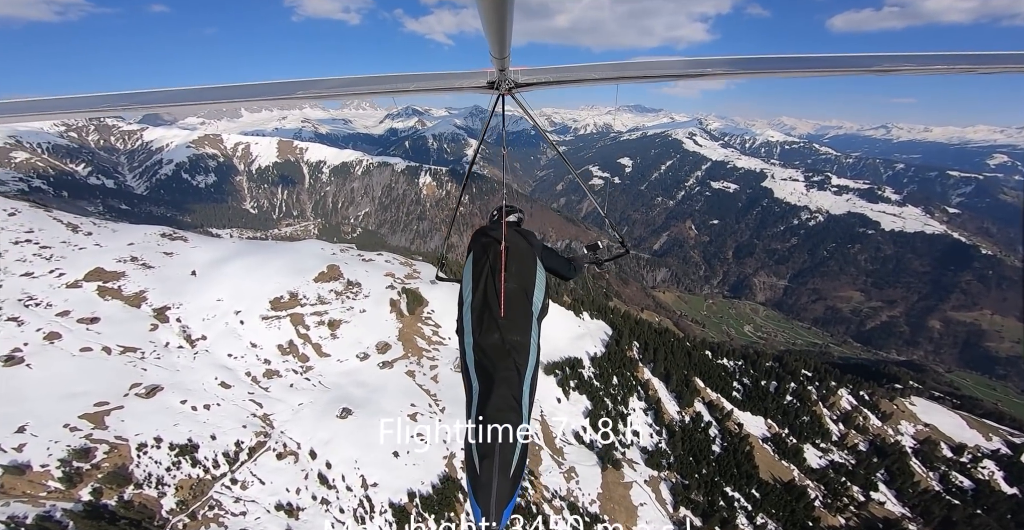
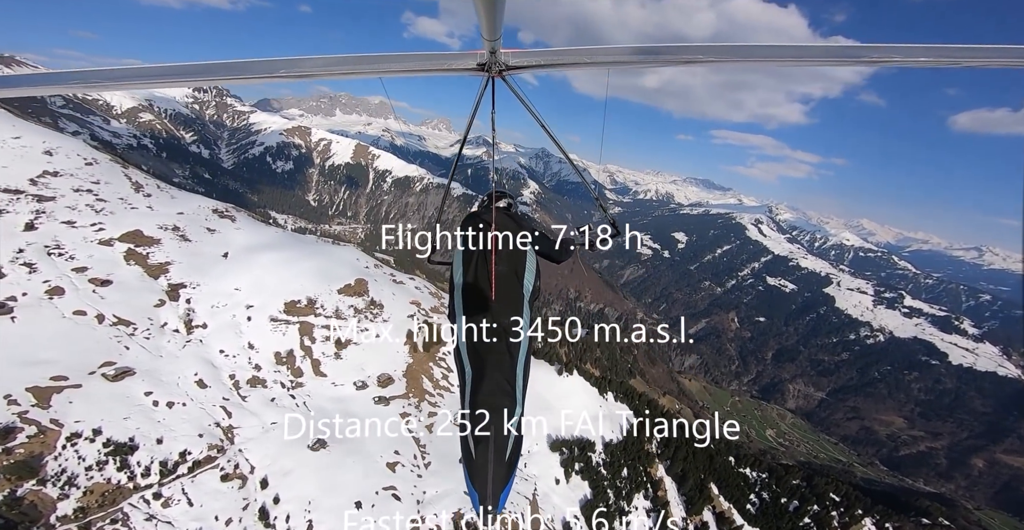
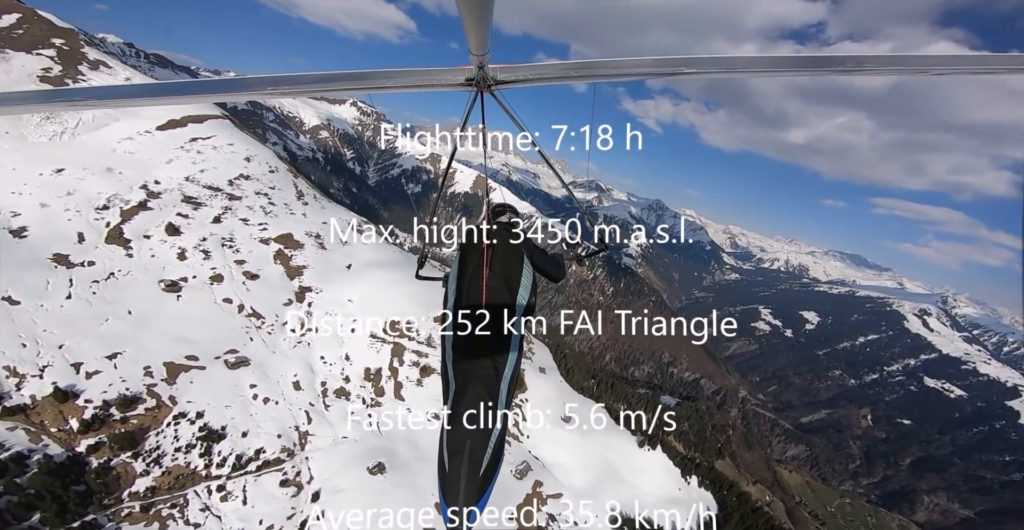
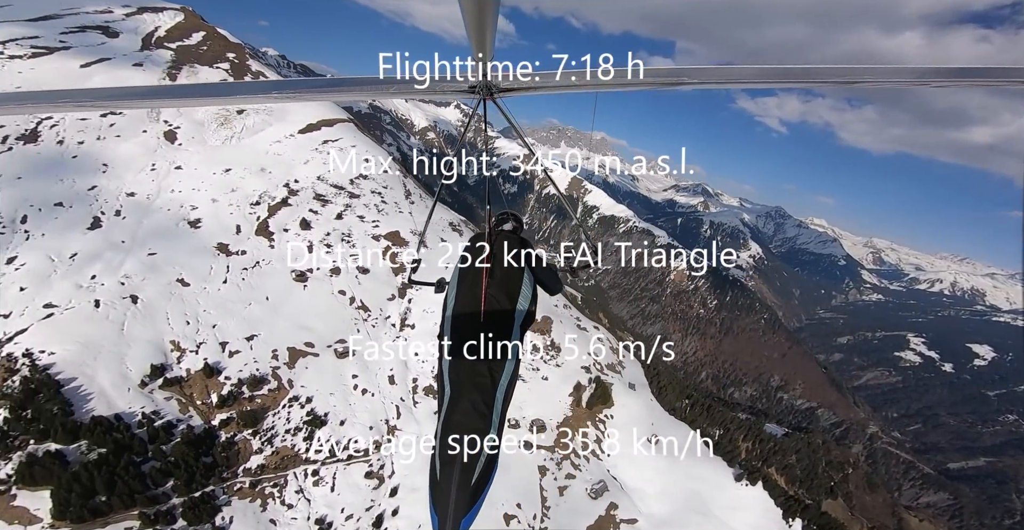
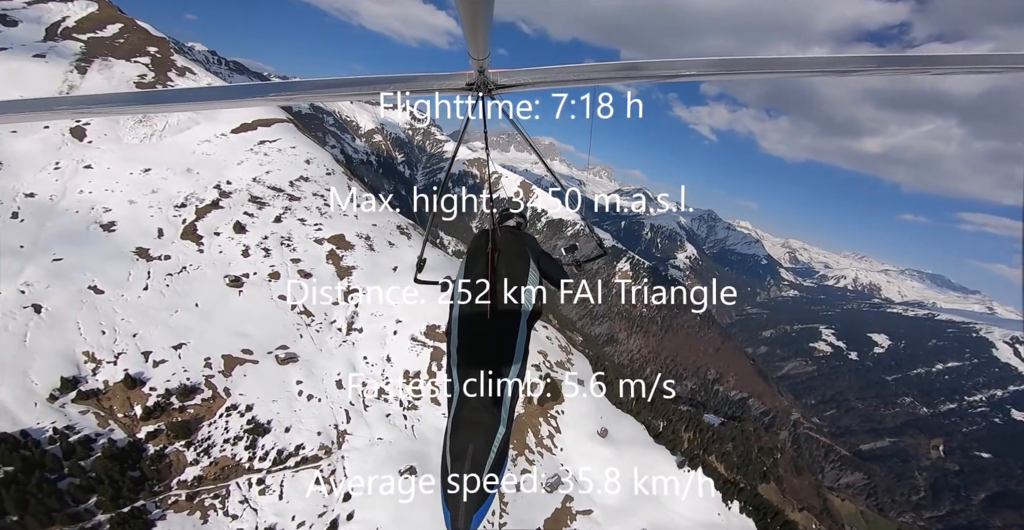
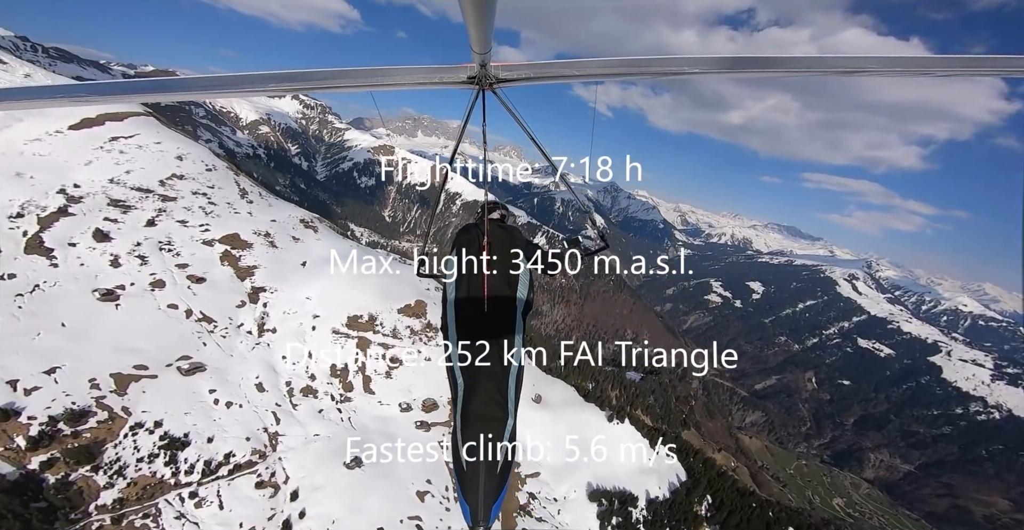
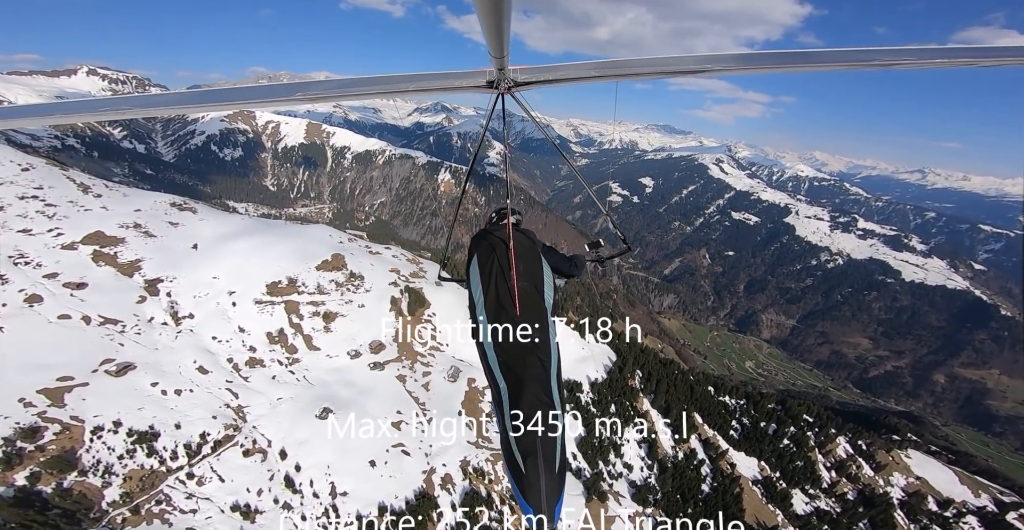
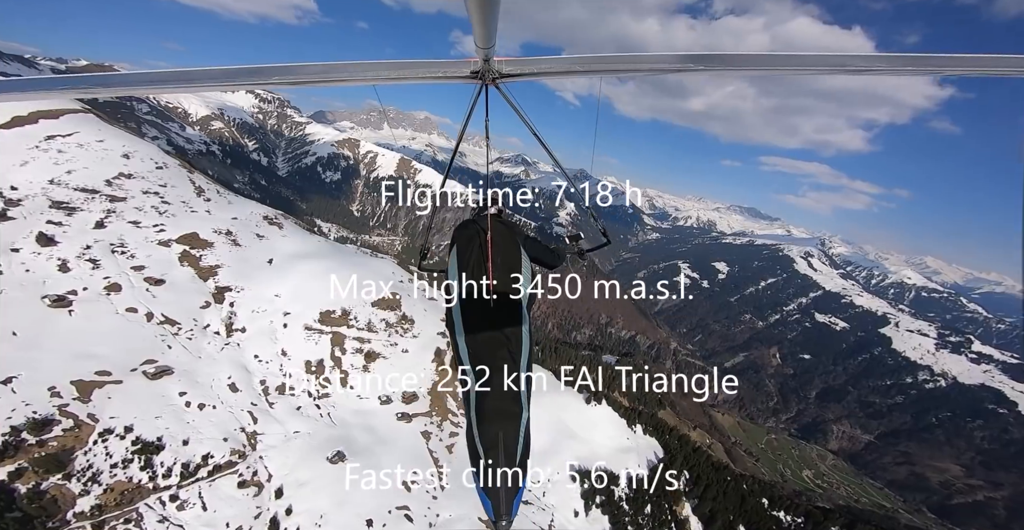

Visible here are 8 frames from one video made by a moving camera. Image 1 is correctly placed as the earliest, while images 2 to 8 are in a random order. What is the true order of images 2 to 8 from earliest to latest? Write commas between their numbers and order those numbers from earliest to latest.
7, 2, 8, 6, 3, 5, 4
